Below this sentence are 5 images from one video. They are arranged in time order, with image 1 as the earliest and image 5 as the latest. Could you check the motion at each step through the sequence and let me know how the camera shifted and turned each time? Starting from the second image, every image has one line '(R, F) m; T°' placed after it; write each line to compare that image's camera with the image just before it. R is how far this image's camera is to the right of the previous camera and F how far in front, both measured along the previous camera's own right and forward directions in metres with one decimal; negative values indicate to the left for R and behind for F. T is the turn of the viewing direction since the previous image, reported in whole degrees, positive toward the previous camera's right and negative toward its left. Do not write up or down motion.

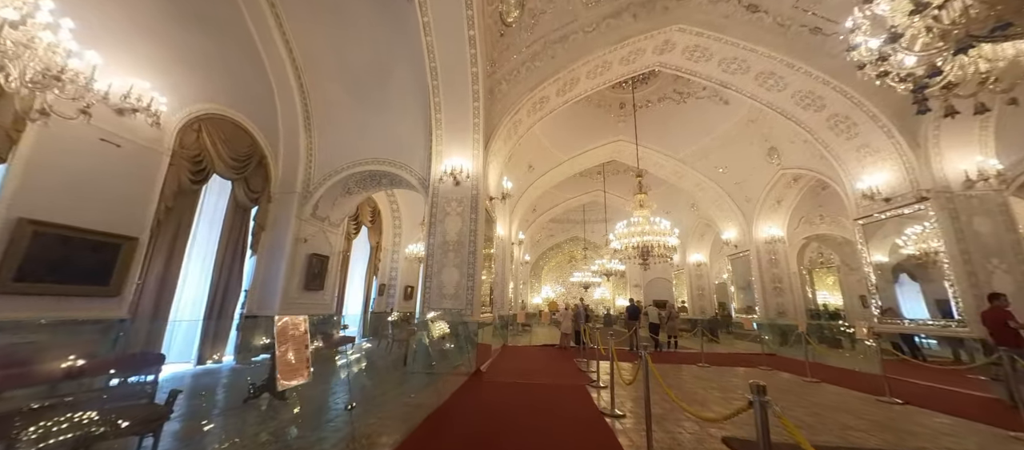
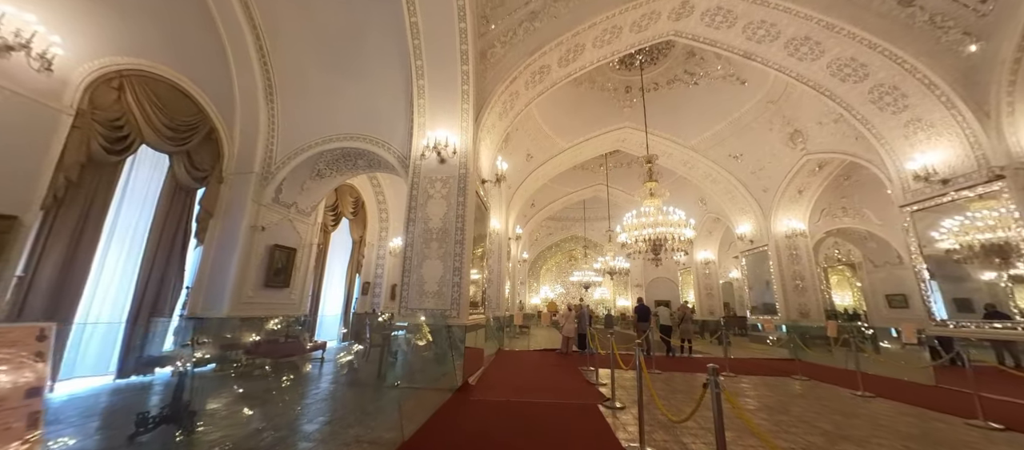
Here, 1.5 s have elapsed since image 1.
(0.0, +0.9) m; 0°
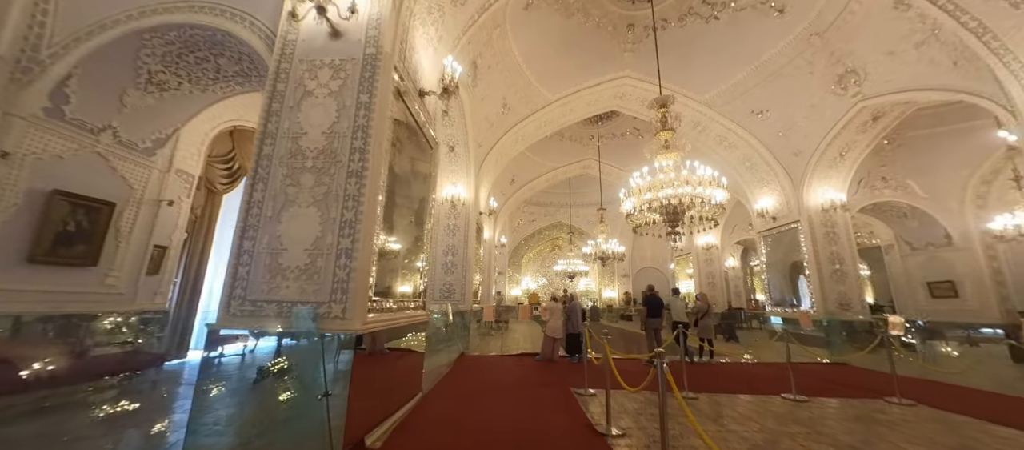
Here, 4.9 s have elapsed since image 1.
(+0.3, +2.1) m; +3°
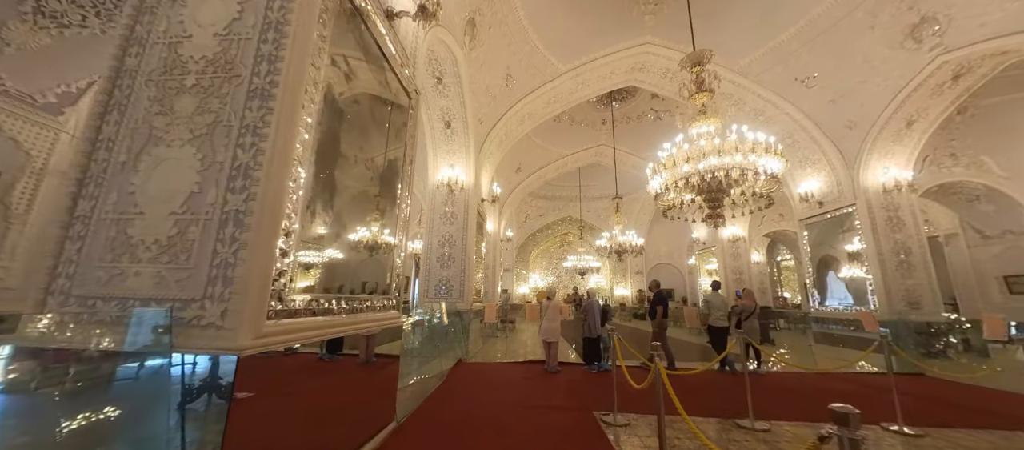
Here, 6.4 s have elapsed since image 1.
(0.0, +0.9) m; -1°
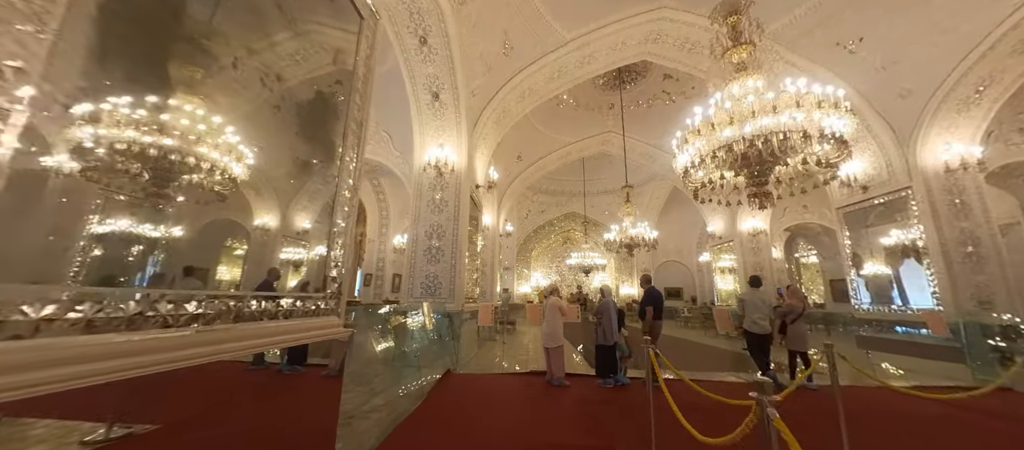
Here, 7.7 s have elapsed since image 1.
(+0.1, +0.8) m; 0°
